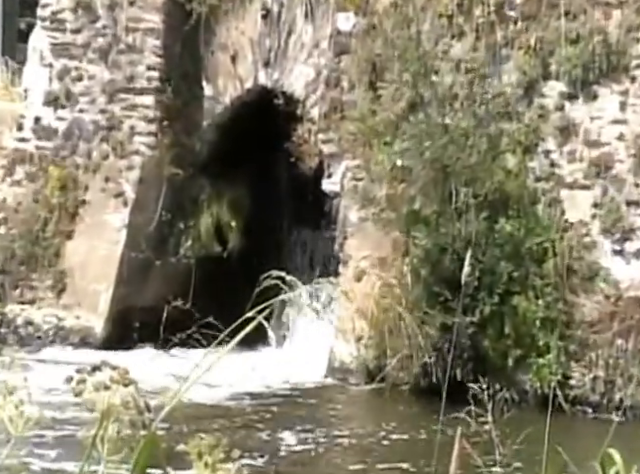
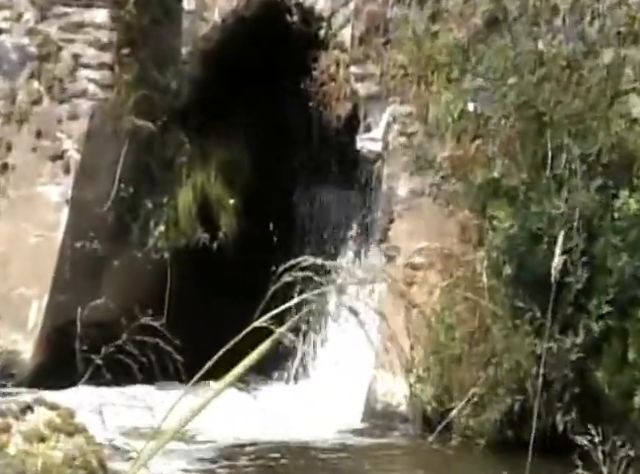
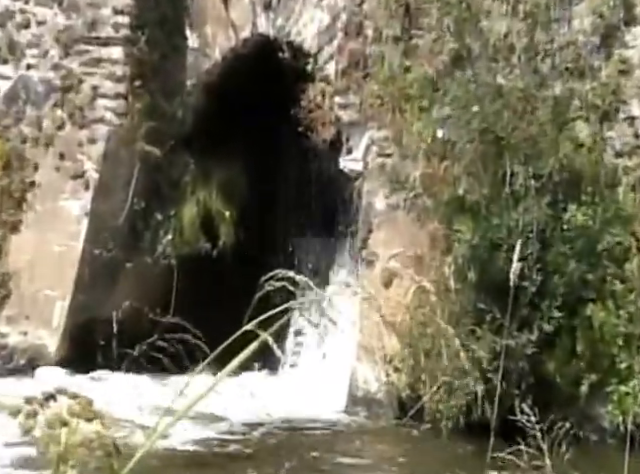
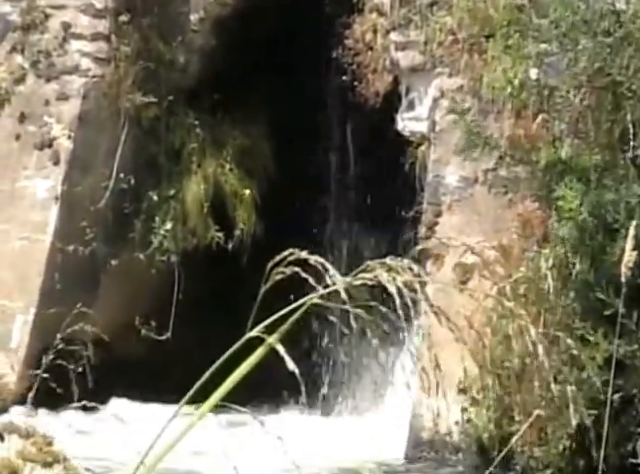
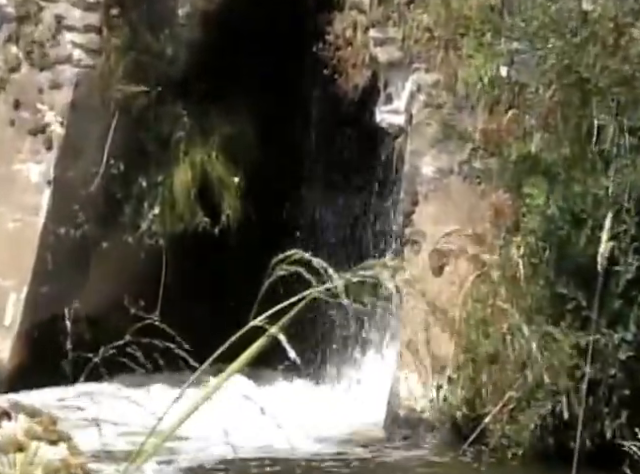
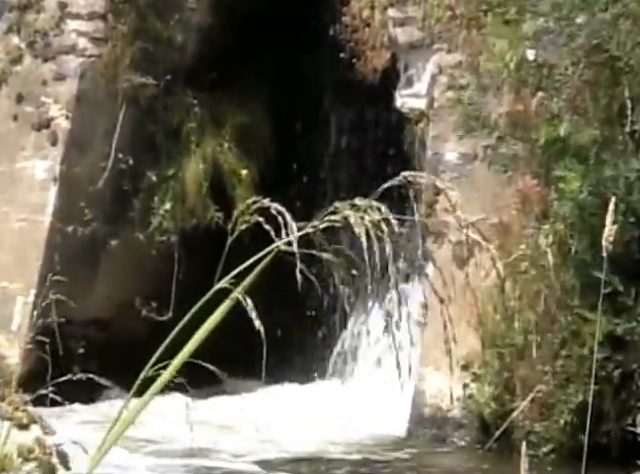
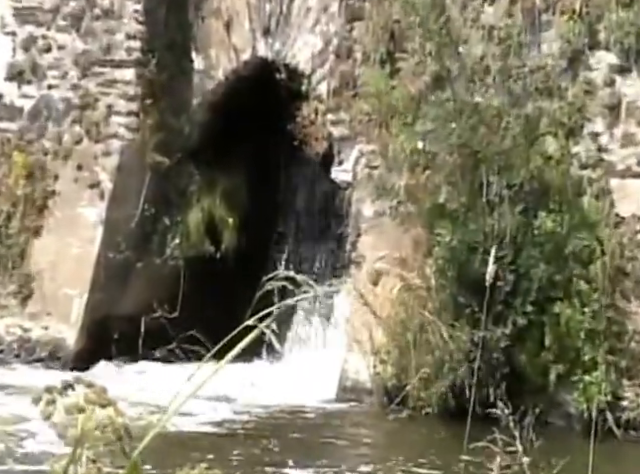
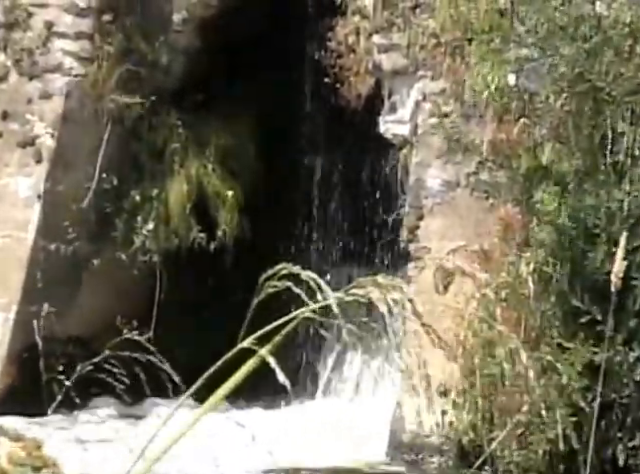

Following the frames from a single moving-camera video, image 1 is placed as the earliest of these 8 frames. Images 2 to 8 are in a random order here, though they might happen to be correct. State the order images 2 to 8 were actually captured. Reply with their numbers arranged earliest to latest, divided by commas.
7, 3, 2, 5, 8, 4, 6
